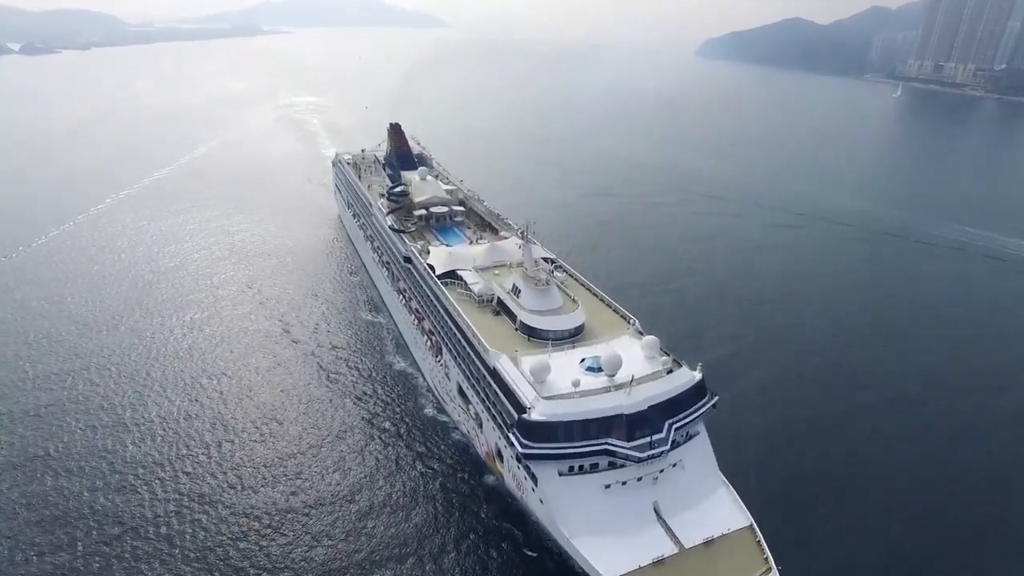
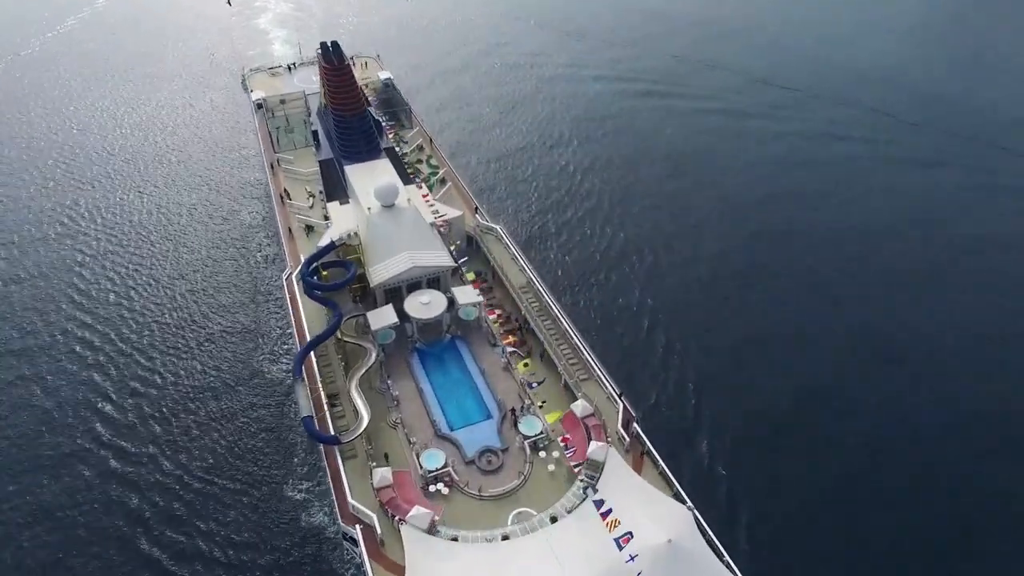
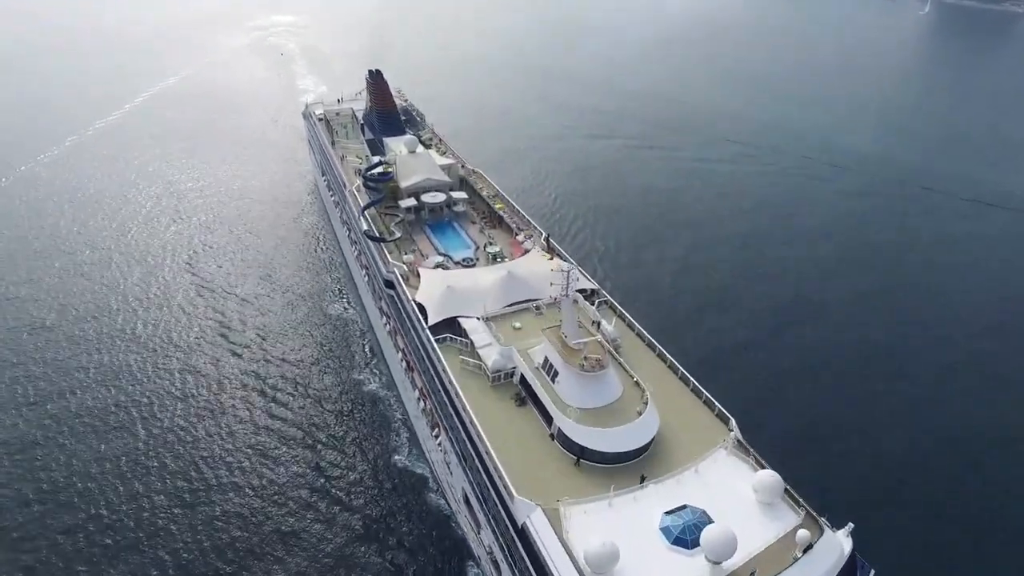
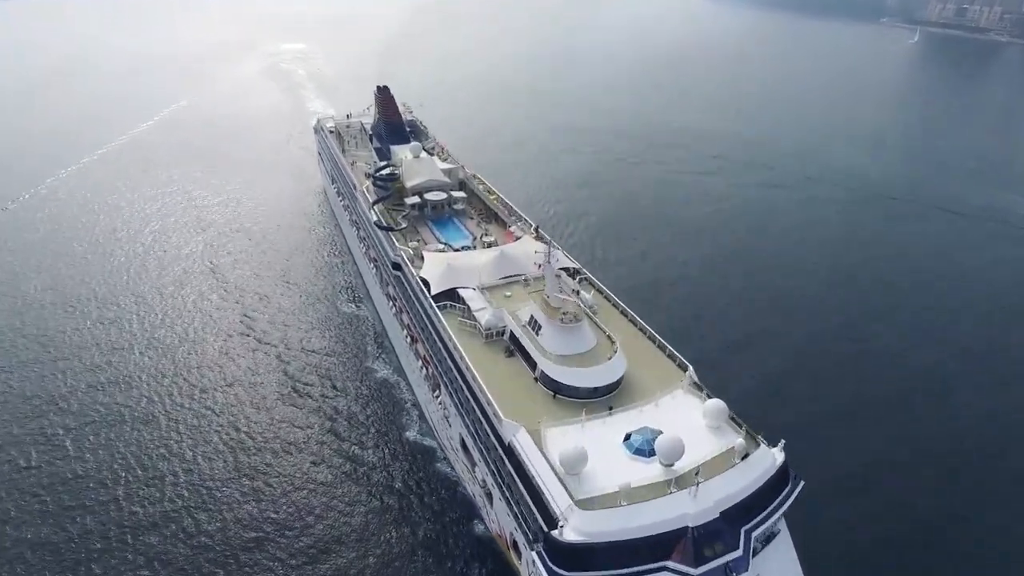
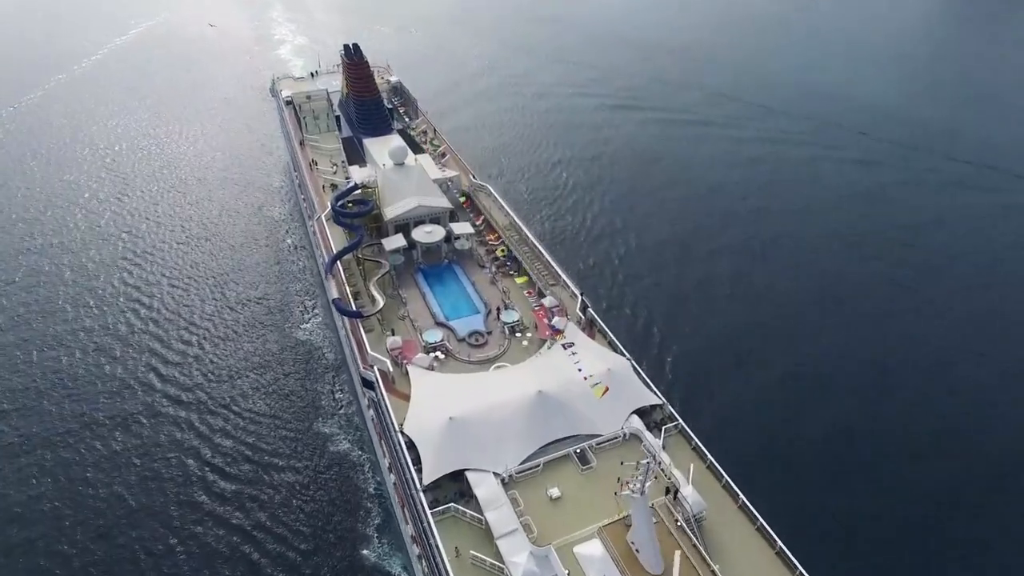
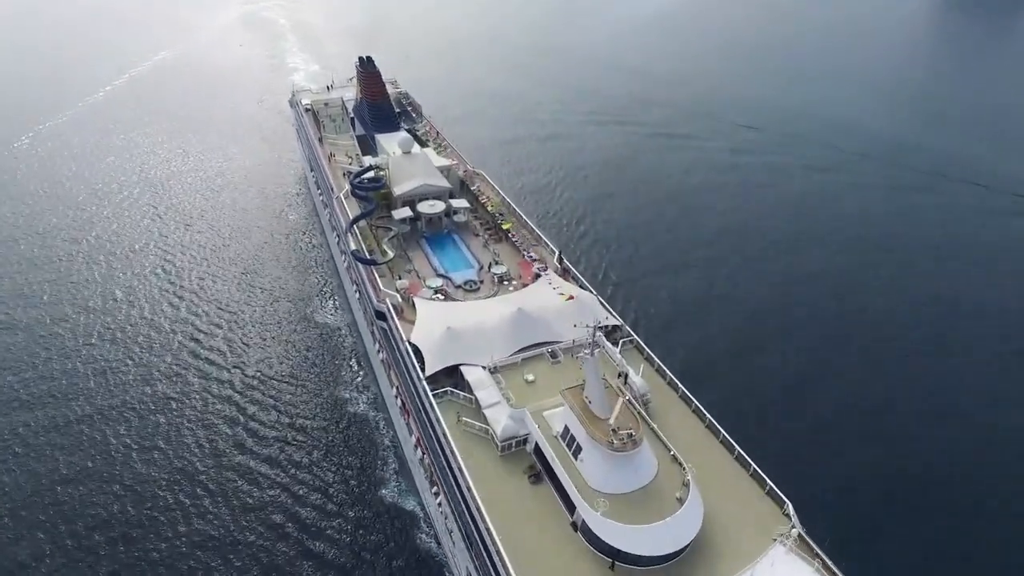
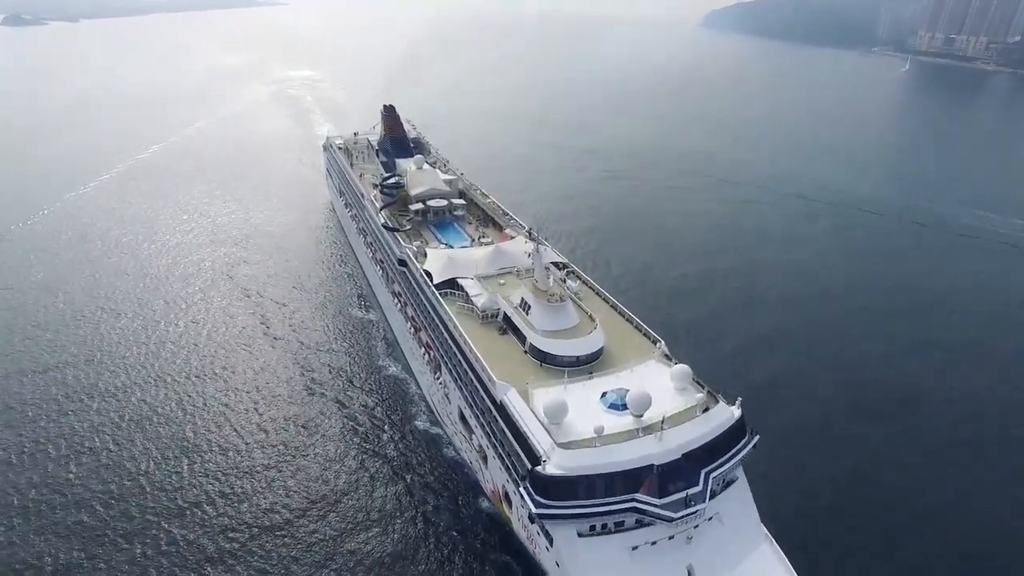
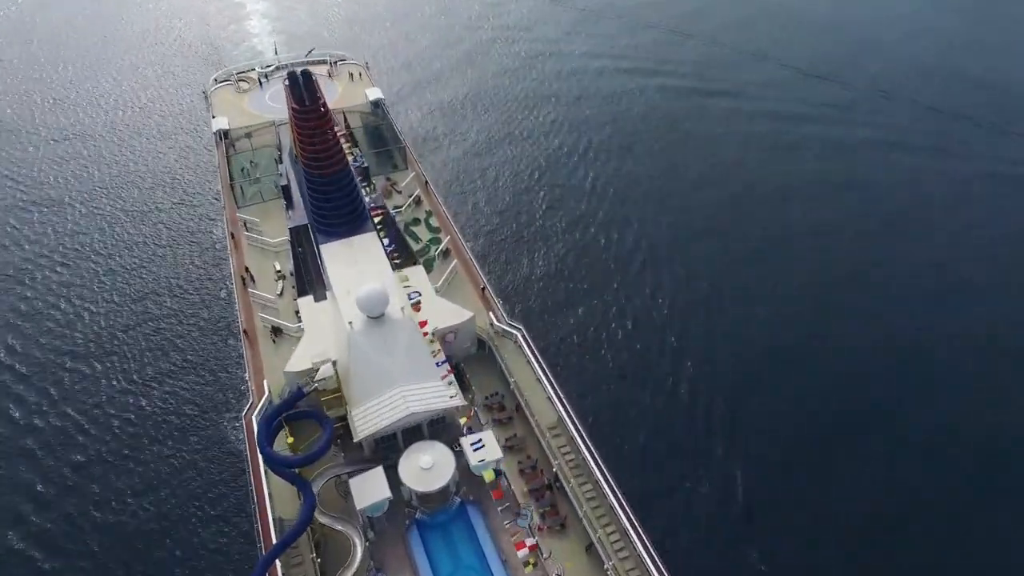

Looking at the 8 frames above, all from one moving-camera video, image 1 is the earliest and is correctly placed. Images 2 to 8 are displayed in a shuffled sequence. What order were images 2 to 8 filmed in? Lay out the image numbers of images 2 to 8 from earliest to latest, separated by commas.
7, 4, 3, 6, 5, 2, 8
